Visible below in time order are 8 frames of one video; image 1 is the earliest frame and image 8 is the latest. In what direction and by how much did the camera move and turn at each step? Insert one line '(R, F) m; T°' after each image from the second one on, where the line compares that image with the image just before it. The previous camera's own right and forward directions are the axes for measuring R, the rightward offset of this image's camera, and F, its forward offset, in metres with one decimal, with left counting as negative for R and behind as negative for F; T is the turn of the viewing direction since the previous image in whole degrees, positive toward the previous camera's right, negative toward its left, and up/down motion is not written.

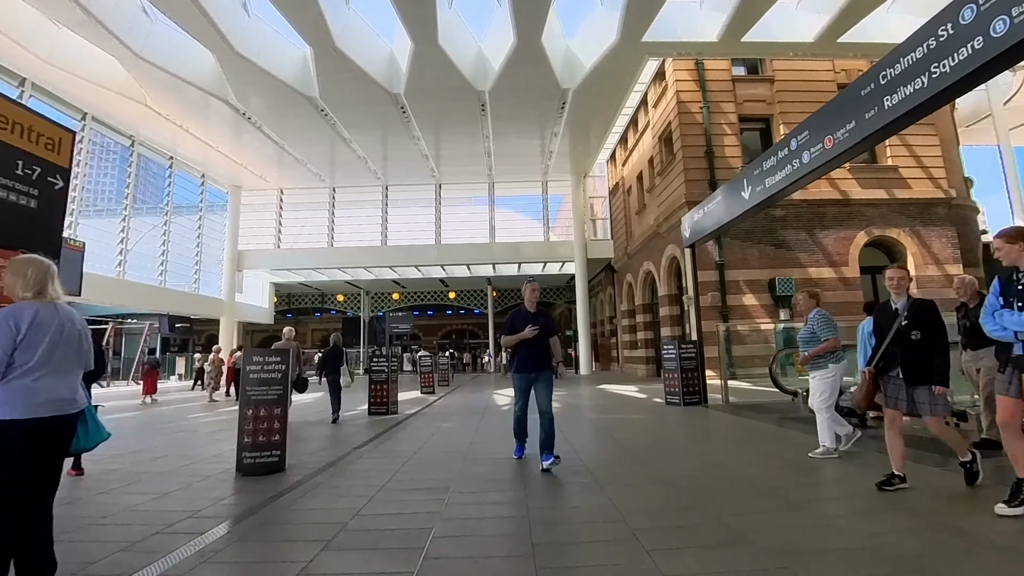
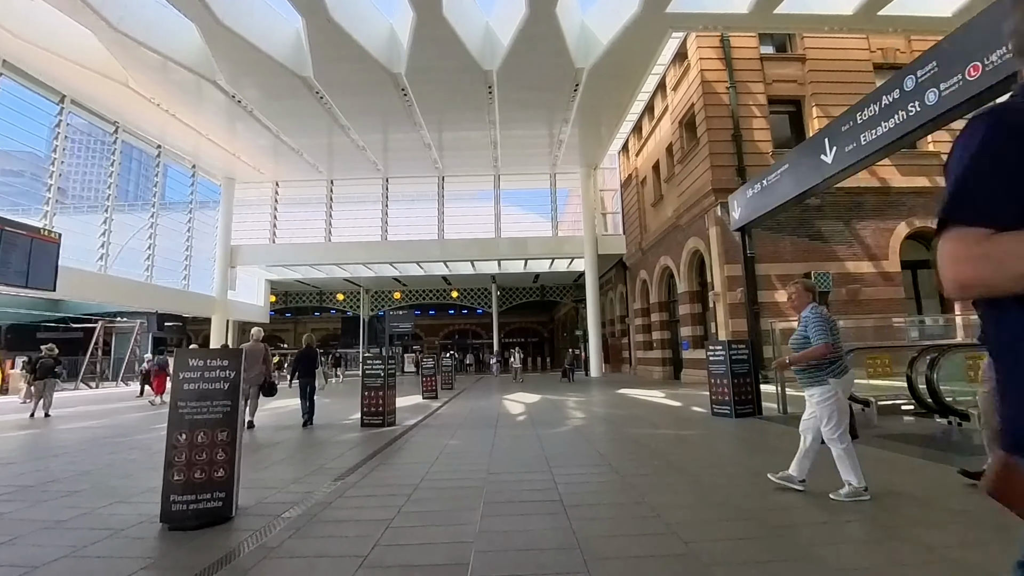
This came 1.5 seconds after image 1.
(-0.2, +1.3) m; 0°
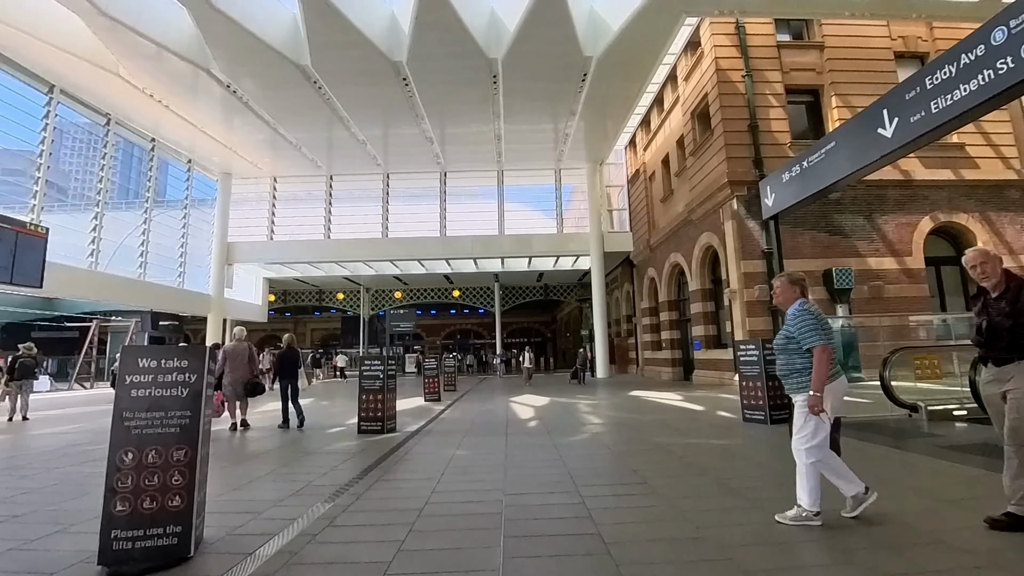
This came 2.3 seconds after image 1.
(-0.1, +0.6) m; 0°
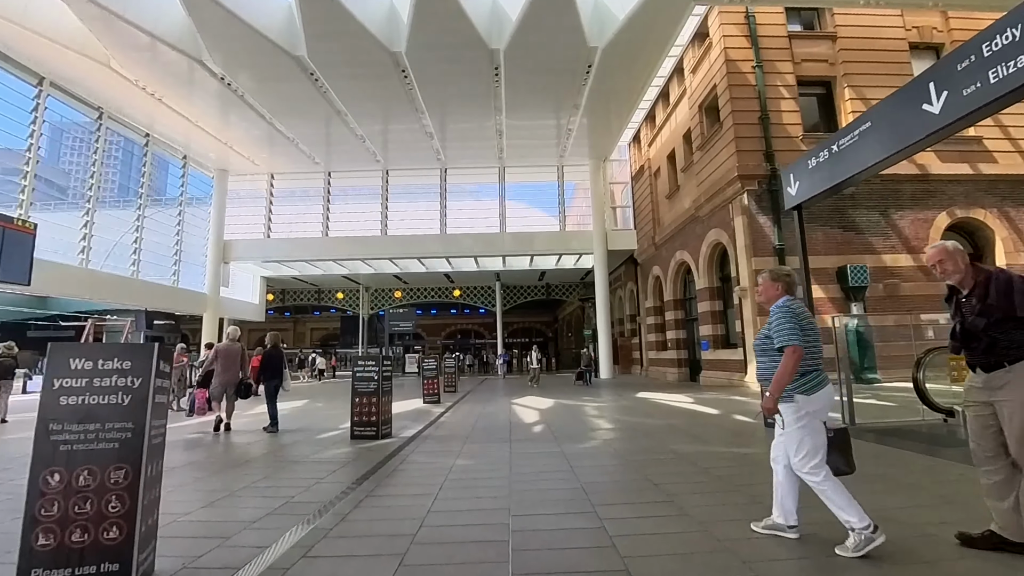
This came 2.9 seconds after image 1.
(0.0, +0.5) m; 0°
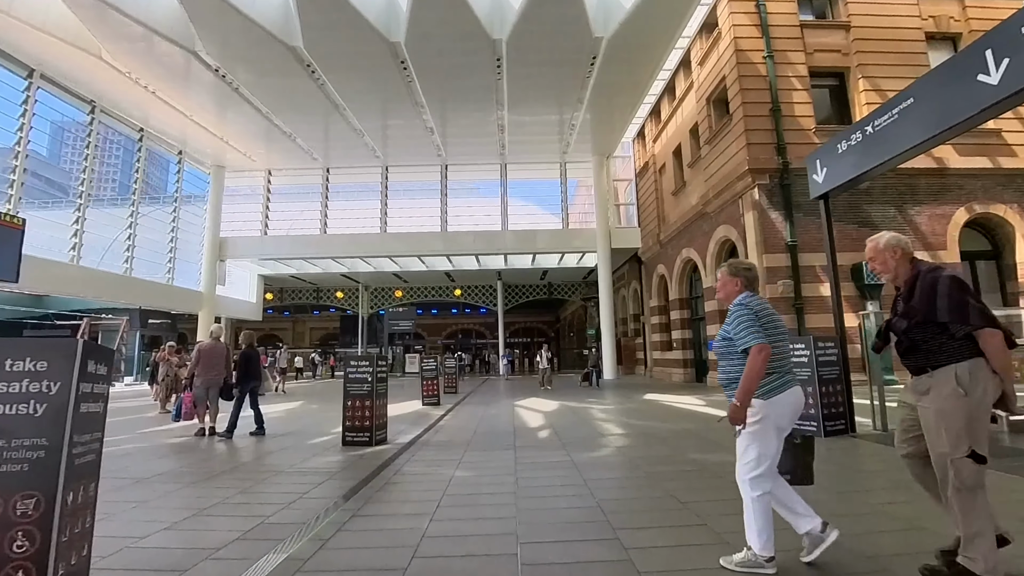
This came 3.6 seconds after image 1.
(0.0, +0.4) m; 0°
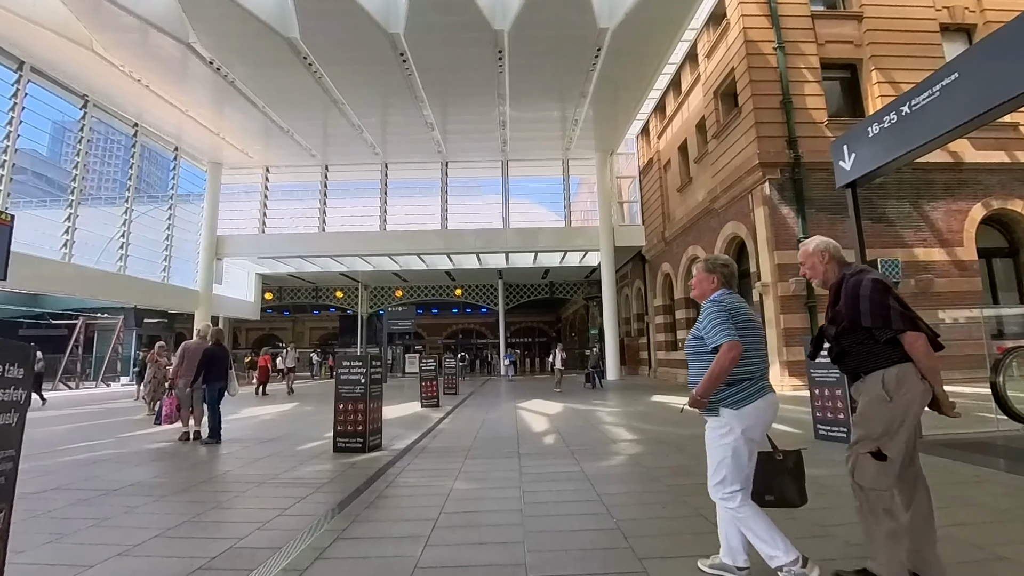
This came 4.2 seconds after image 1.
(0.0, +0.4) m; 0°
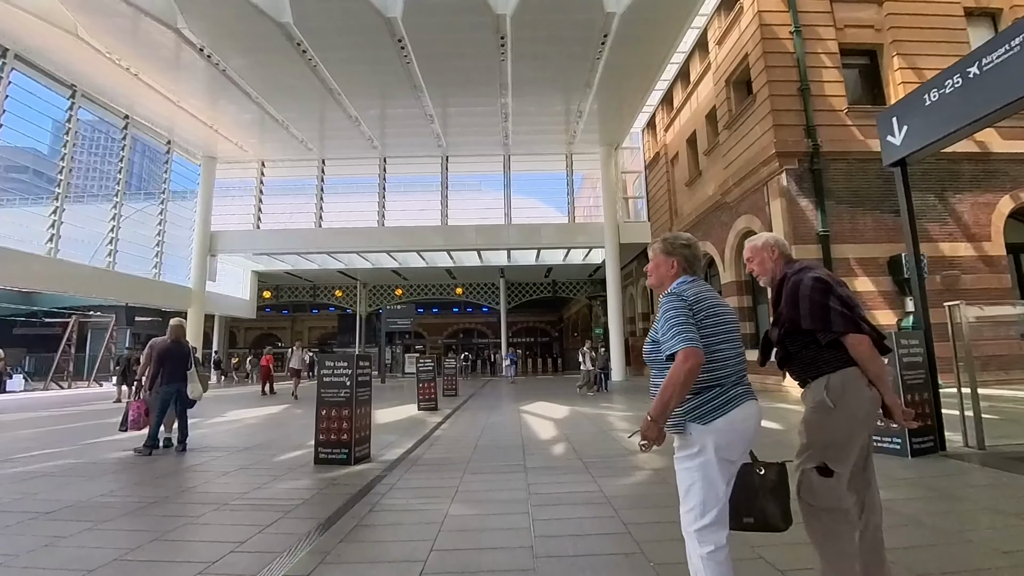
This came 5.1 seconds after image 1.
(0.0, +0.6) m; 0°
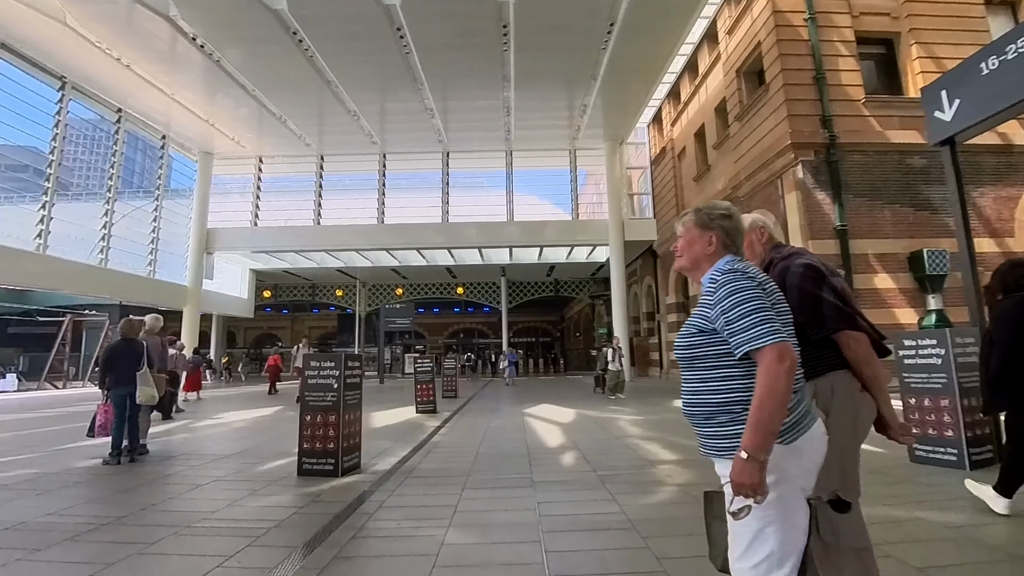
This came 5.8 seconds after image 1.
(0.0, +0.5) m; 0°
